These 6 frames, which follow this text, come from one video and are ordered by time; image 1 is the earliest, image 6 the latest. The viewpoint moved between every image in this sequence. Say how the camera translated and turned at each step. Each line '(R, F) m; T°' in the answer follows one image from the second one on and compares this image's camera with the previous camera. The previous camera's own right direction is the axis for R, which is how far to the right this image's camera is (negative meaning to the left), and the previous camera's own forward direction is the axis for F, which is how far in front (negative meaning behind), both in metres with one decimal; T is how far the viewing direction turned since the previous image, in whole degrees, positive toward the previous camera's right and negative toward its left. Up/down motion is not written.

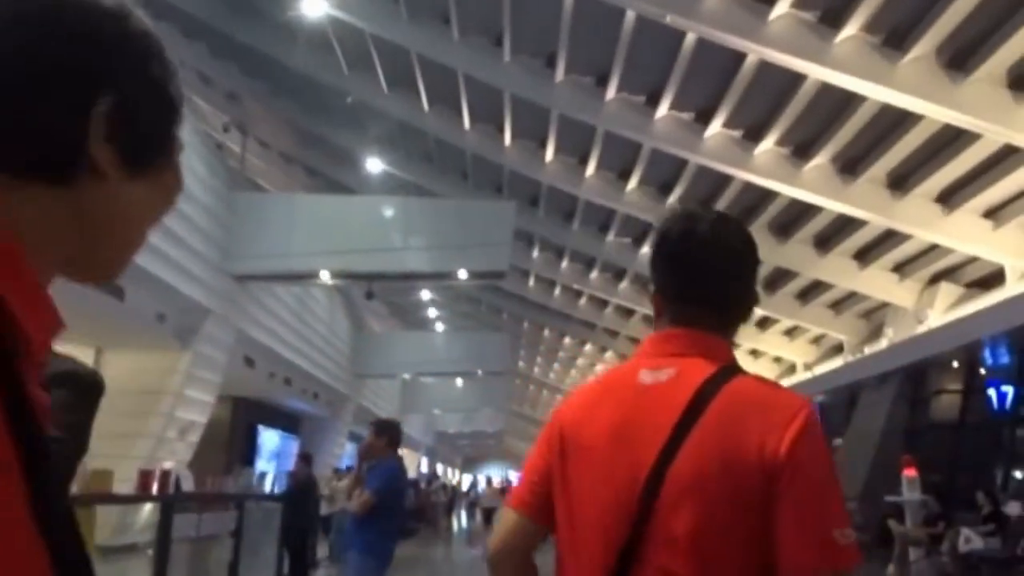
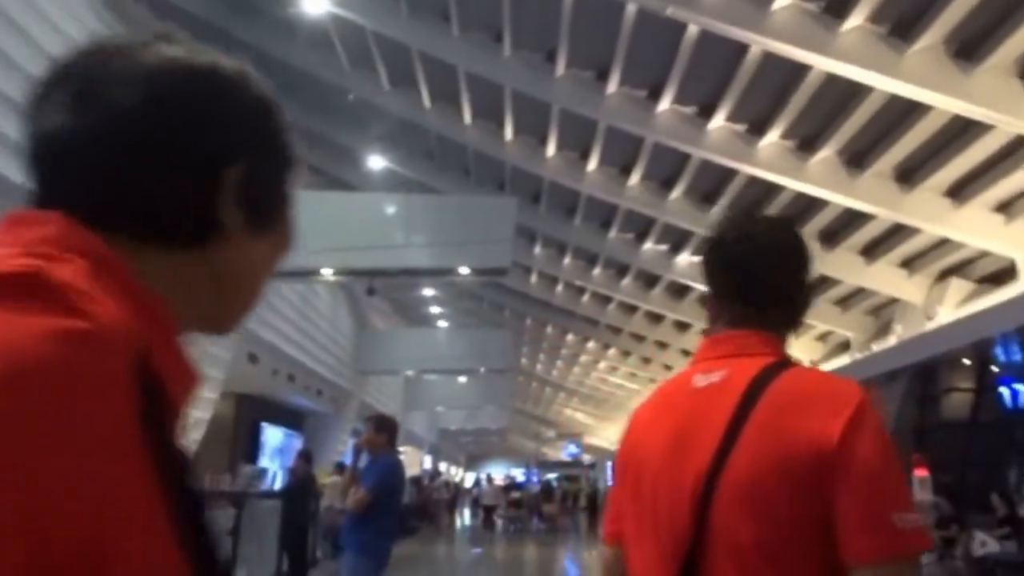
(0.0, +0.1) m; 0°
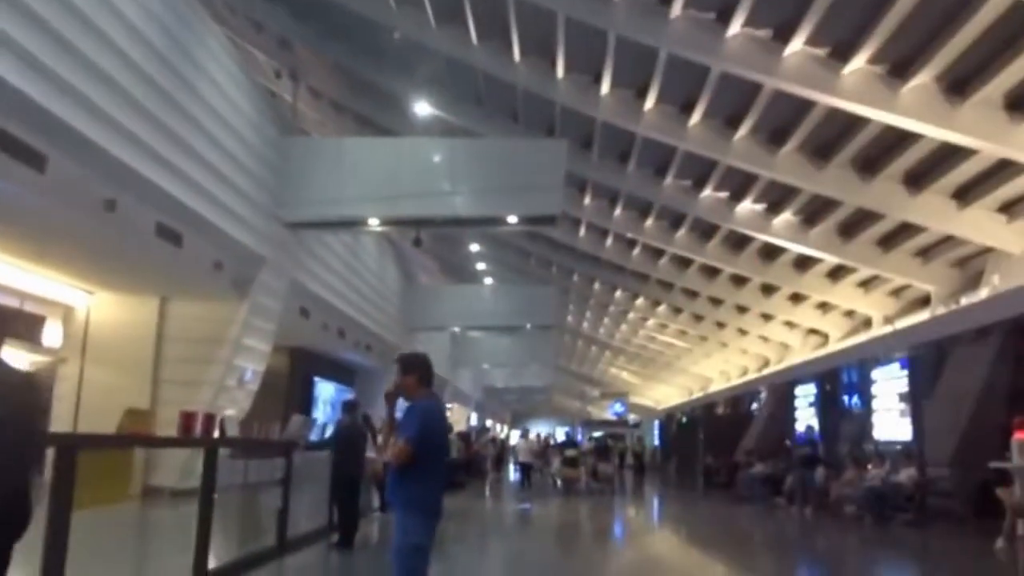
(-0.1, +0.6) m; -3°
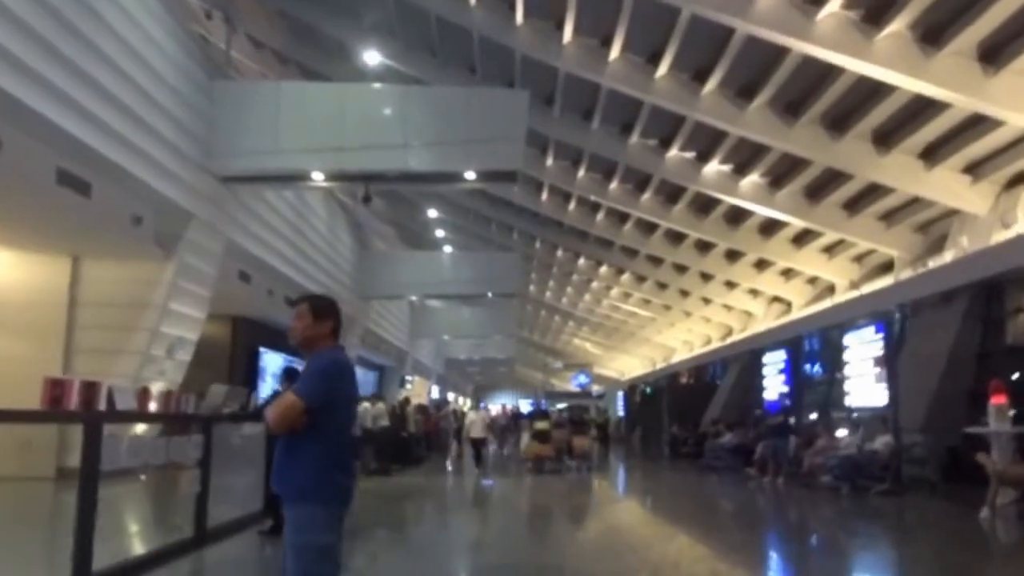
(+0.1, +0.9) m; +3°
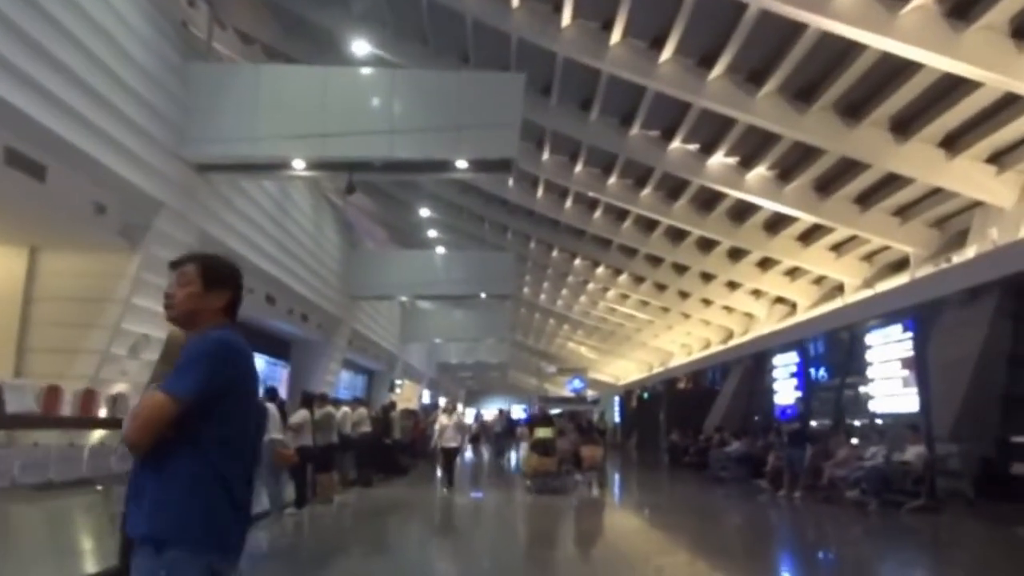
(0.0, +0.8) m; 0°
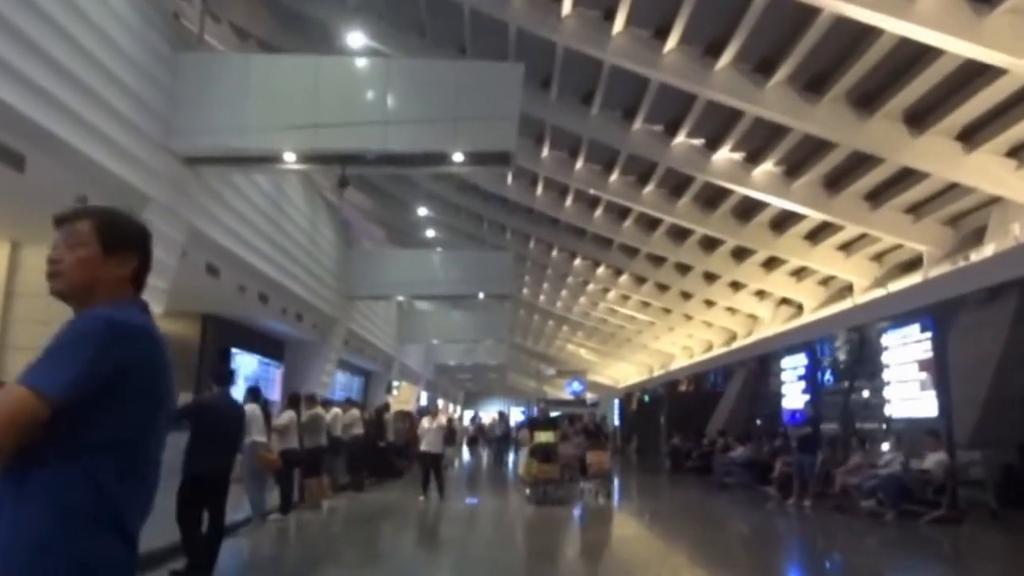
(0.0, +0.4) m; 0°
